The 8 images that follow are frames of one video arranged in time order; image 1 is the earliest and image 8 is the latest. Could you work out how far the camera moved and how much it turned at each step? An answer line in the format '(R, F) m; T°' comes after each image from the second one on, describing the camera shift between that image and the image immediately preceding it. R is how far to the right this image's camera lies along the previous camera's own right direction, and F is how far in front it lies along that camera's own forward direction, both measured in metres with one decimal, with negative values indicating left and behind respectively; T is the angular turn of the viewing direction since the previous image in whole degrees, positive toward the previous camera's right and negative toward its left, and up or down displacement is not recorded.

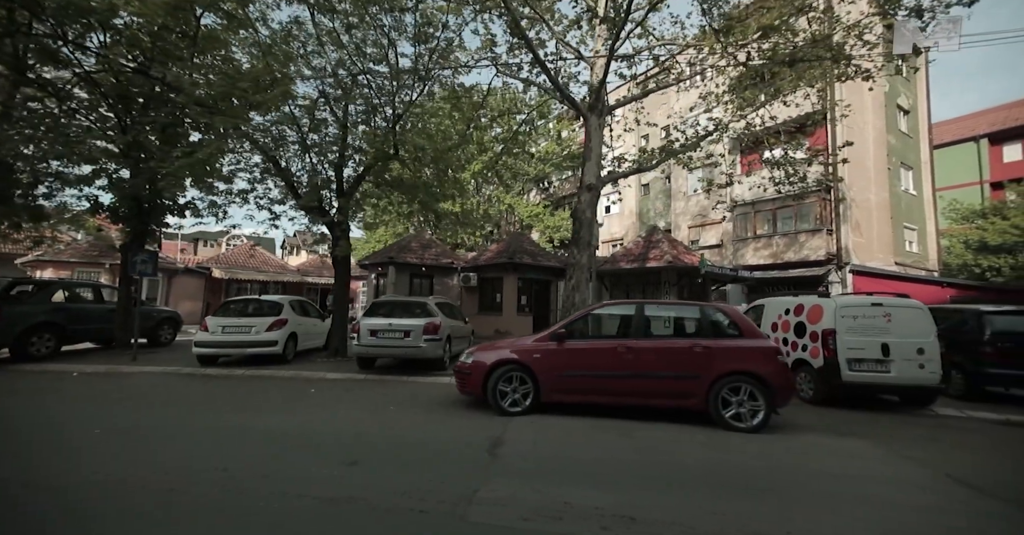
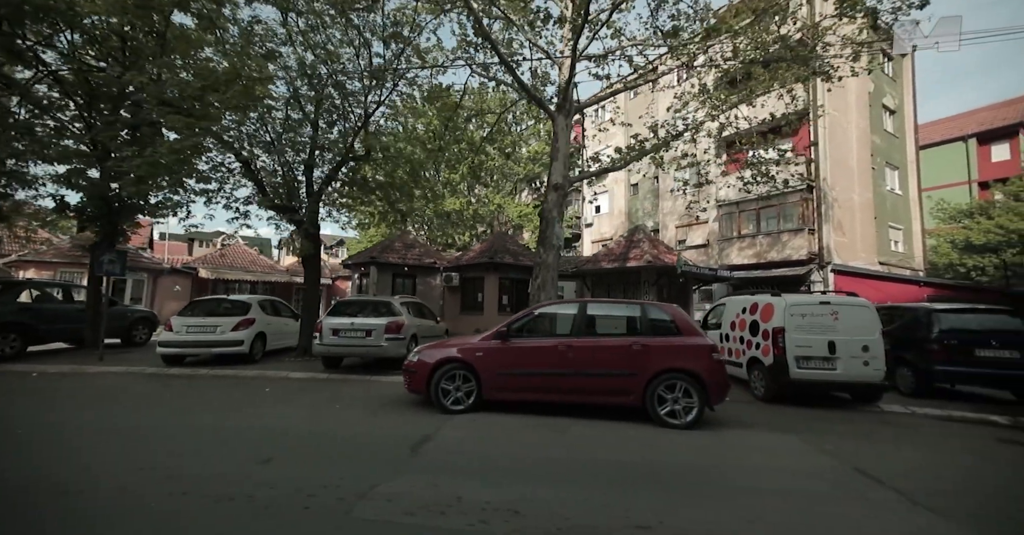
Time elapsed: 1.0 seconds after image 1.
(+0.7, -0.1) m; 0°
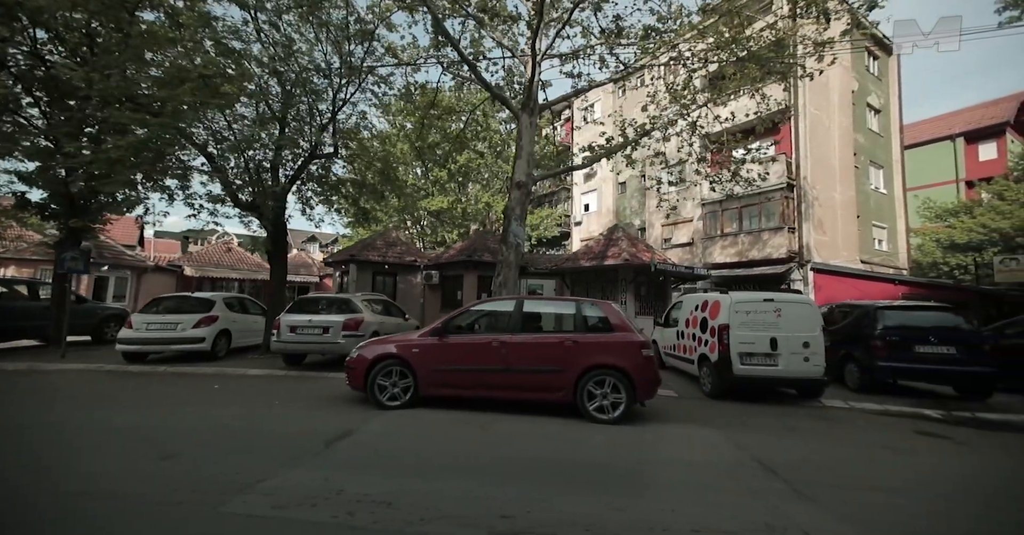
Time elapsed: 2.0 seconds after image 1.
(+0.8, -0.1) m; 0°
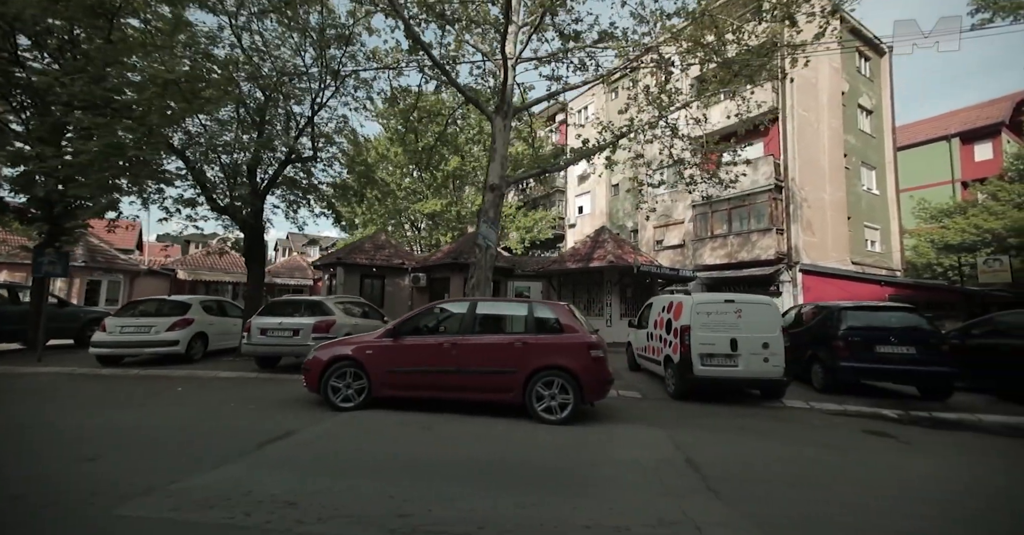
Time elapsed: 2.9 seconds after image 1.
(+0.6, 0.0) m; 0°
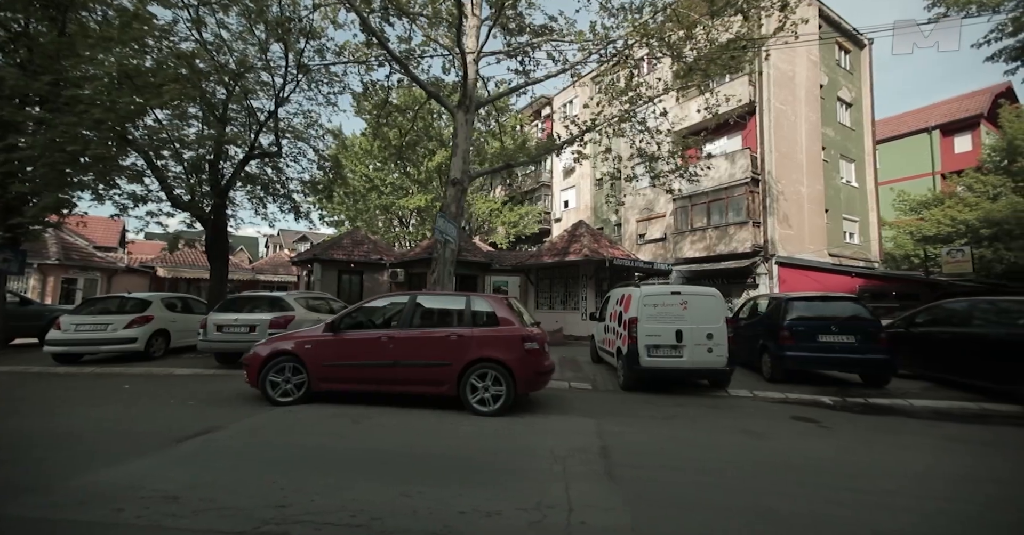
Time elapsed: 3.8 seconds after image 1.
(+0.7, 0.0) m; +1°
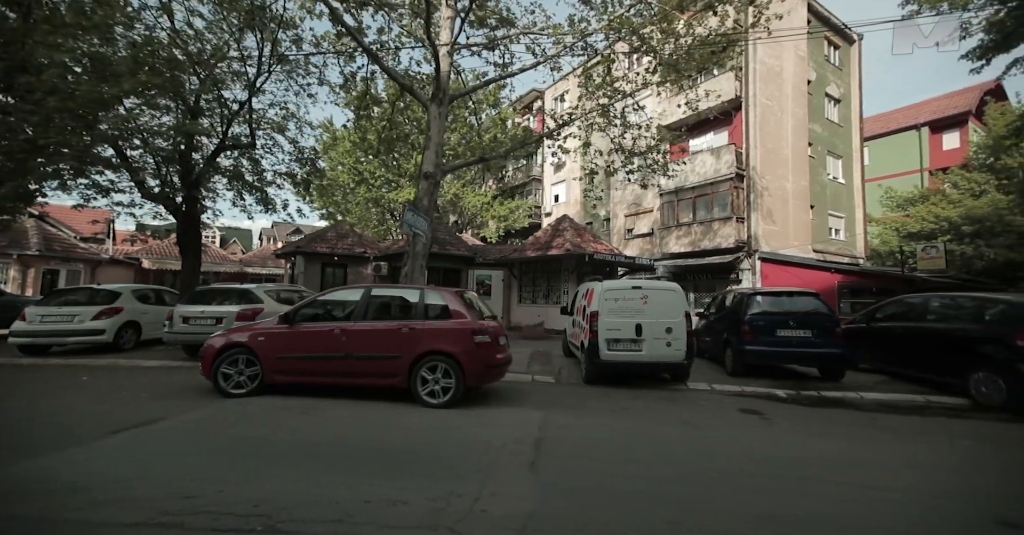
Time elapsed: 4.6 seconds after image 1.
(+0.5, 0.0) m; +1°
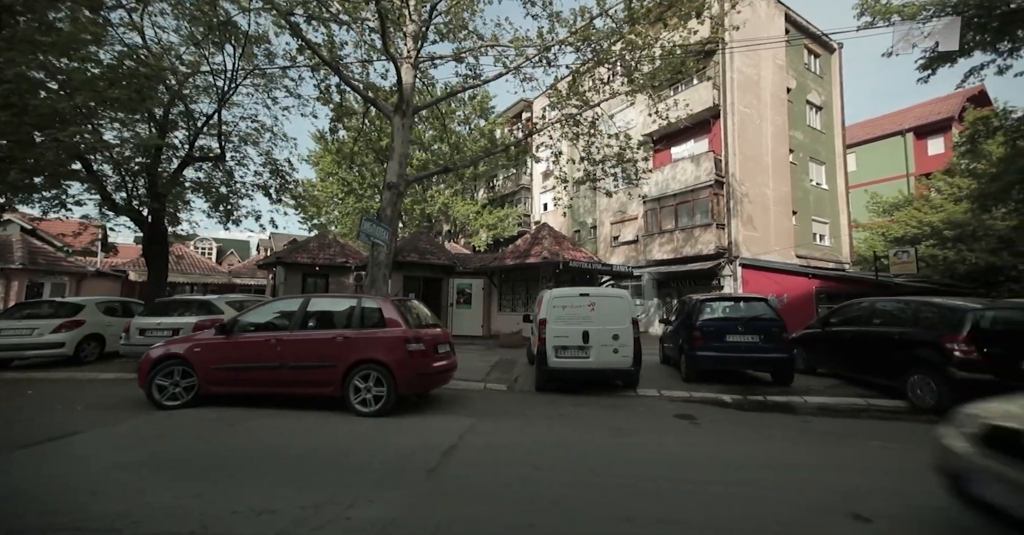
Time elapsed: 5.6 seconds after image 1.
(+0.8, 0.0) m; 0°
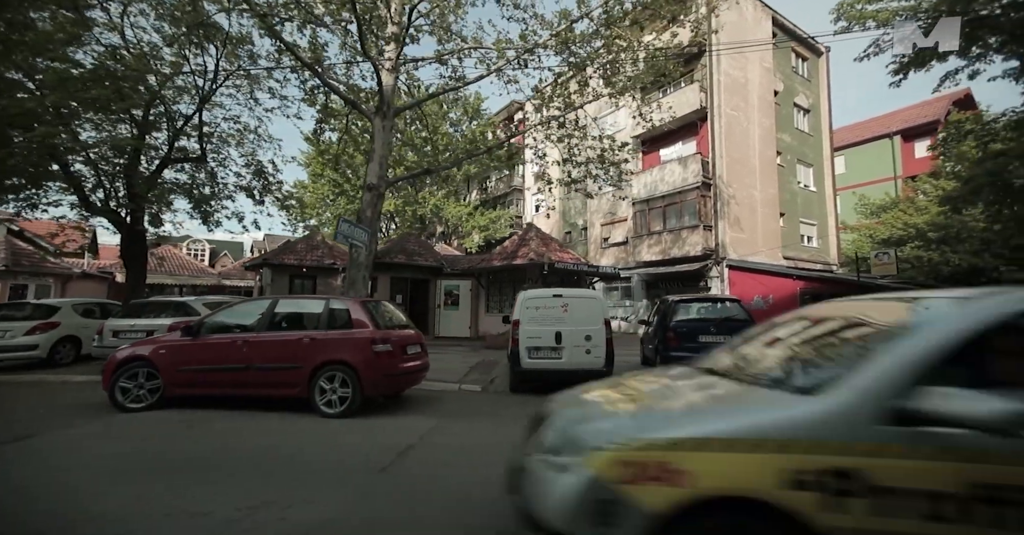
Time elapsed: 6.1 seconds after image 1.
(+0.4, 0.0) m; +1°
